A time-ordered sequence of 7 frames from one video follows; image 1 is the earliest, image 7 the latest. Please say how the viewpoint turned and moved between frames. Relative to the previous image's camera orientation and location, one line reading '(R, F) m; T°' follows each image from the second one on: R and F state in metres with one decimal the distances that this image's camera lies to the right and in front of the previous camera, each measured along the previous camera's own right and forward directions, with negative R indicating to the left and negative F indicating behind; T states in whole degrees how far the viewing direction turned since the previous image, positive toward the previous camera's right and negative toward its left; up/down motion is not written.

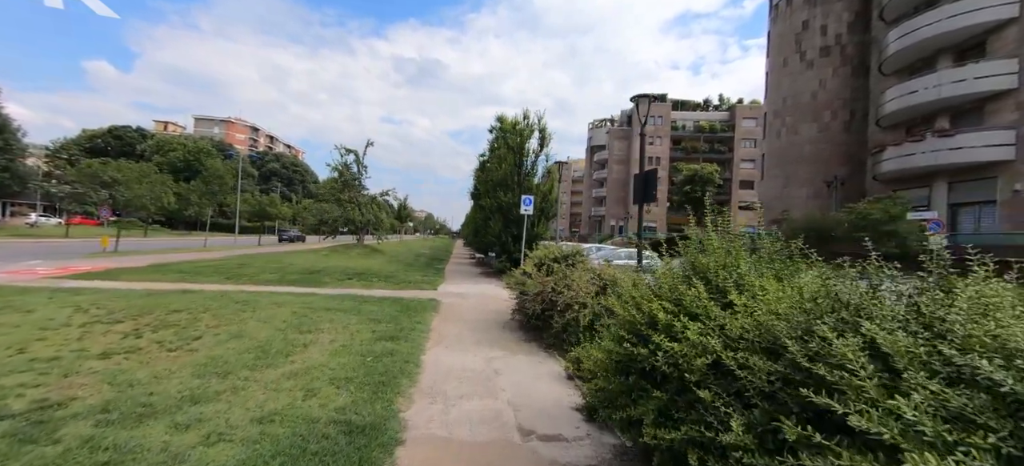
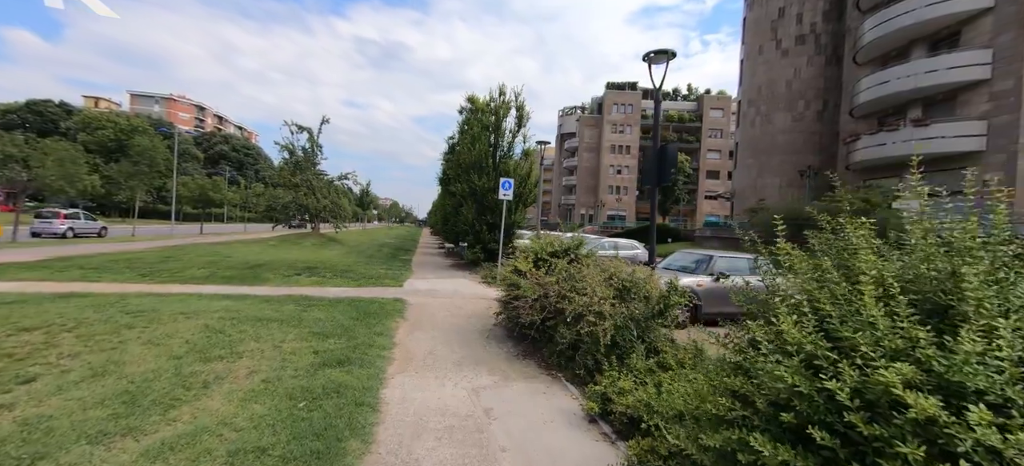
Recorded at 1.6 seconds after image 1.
(-0.3, +1.6) m; +5°
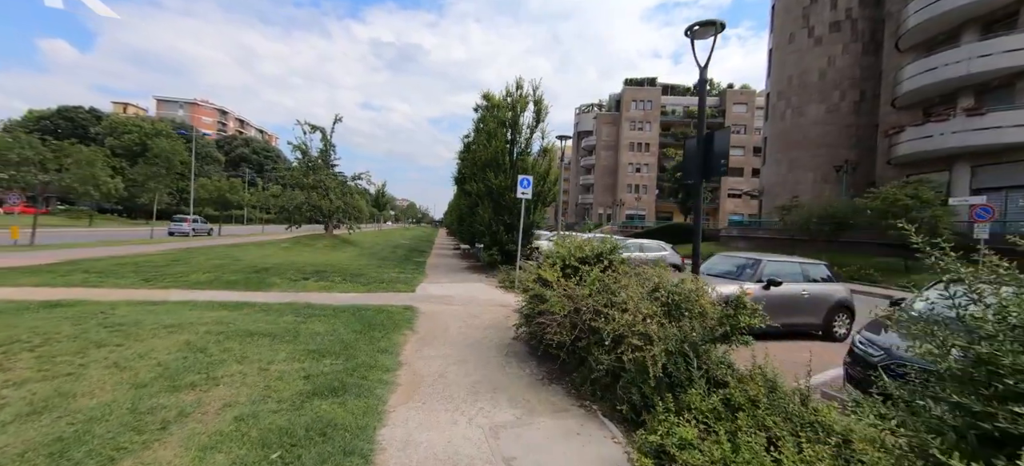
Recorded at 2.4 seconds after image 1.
(-0.1, +0.8) m; -2°
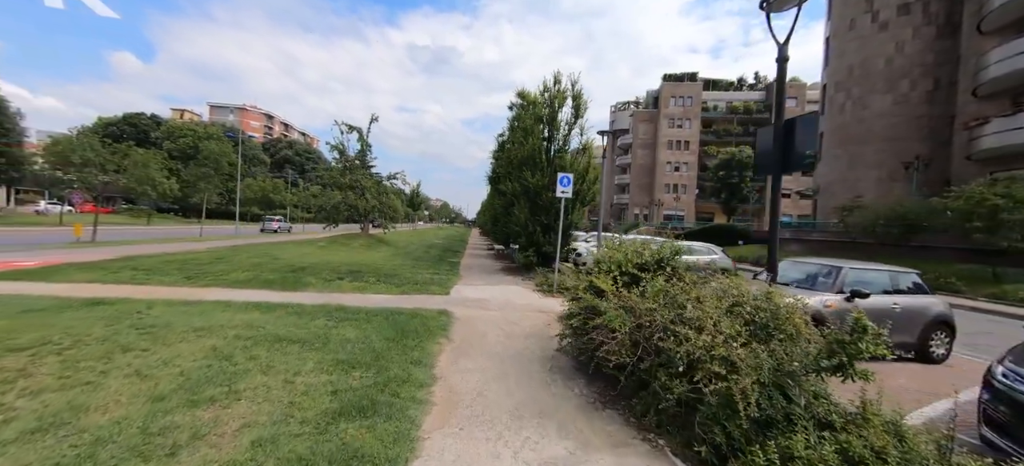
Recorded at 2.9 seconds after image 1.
(-0.2, +0.6) m; -5°
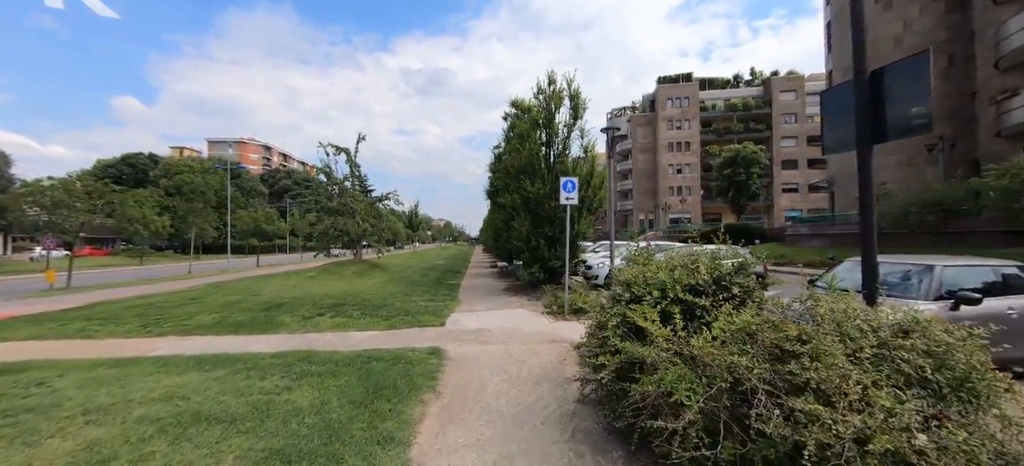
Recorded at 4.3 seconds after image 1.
(+0.1, +1.4) m; -1°
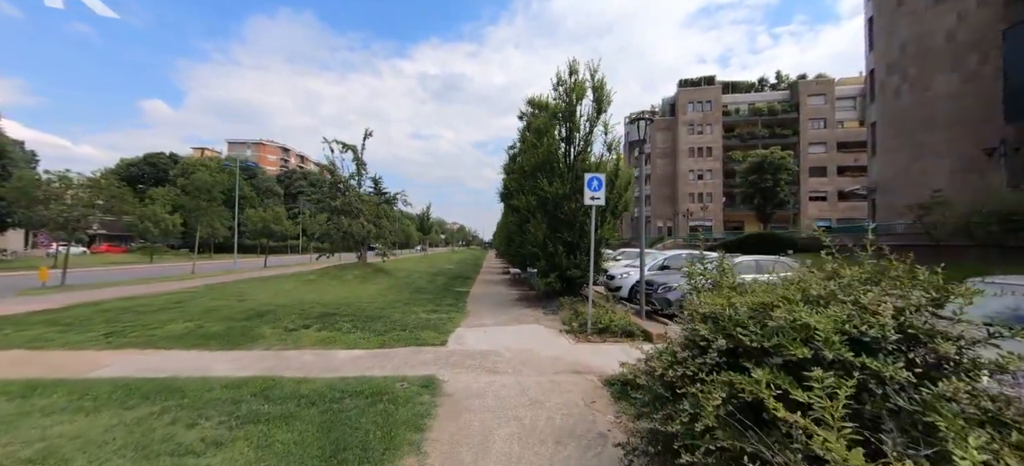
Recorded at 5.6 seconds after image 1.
(0.0, +1.3) m; -2°
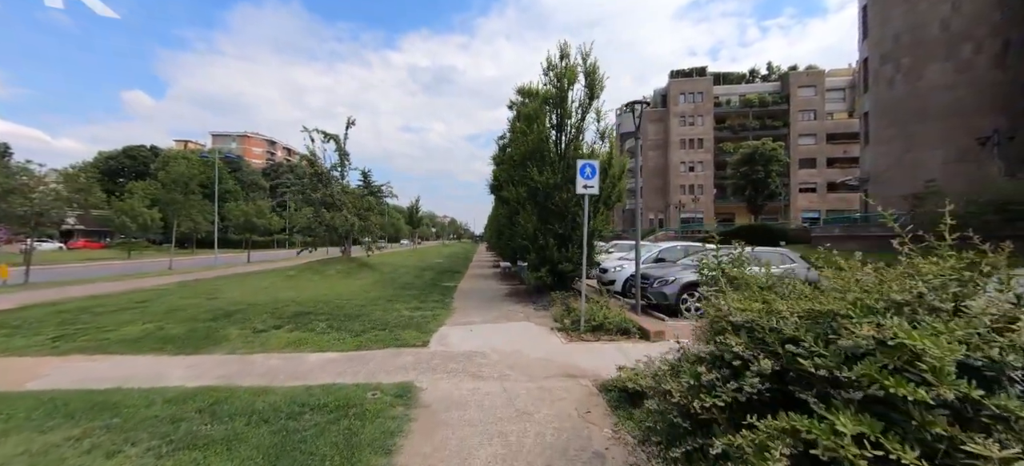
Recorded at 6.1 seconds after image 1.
(+0.1, +0.6) m; +1°
